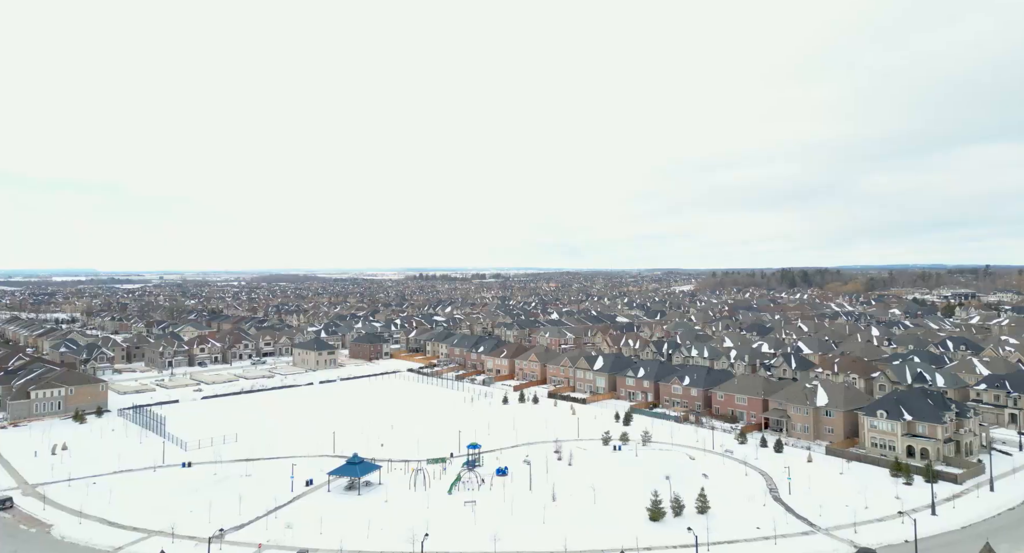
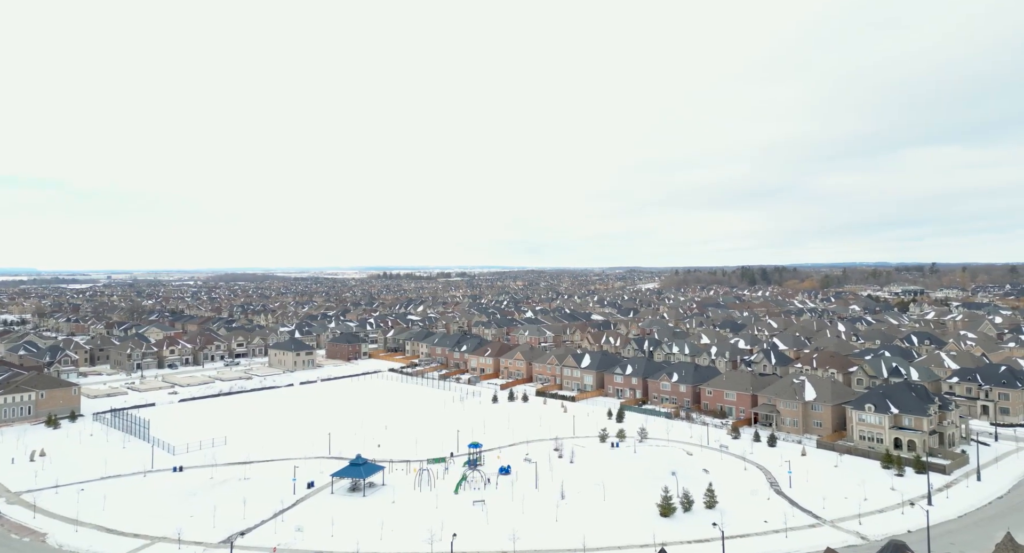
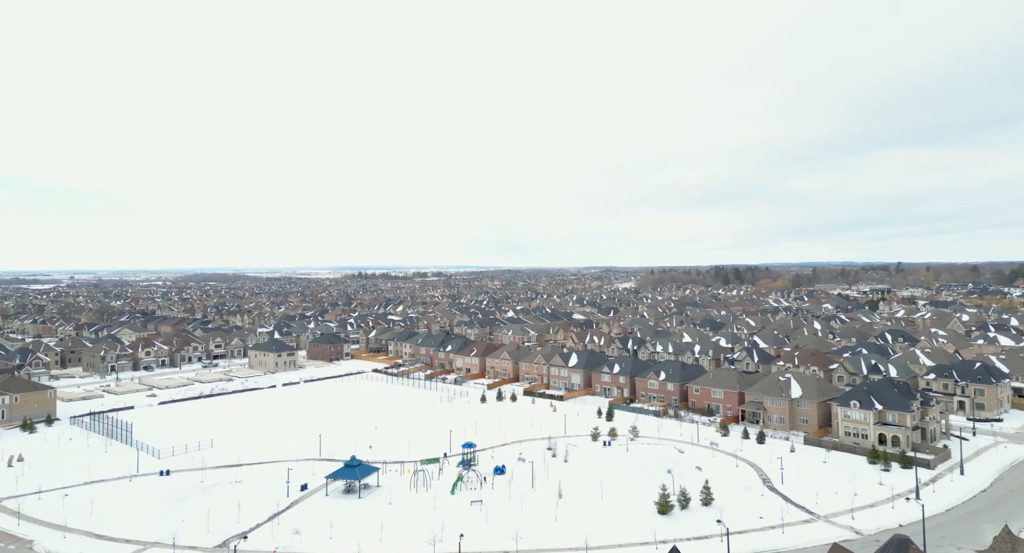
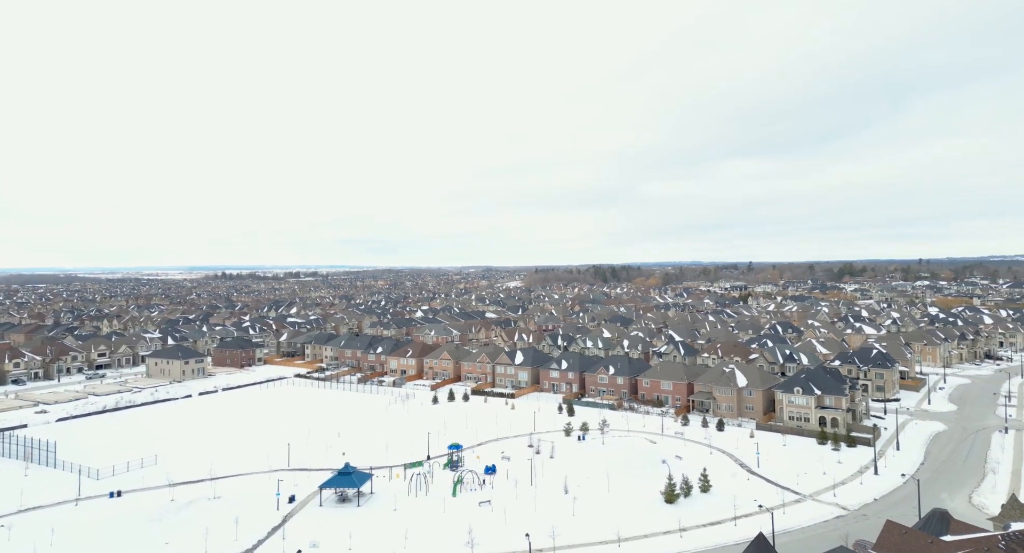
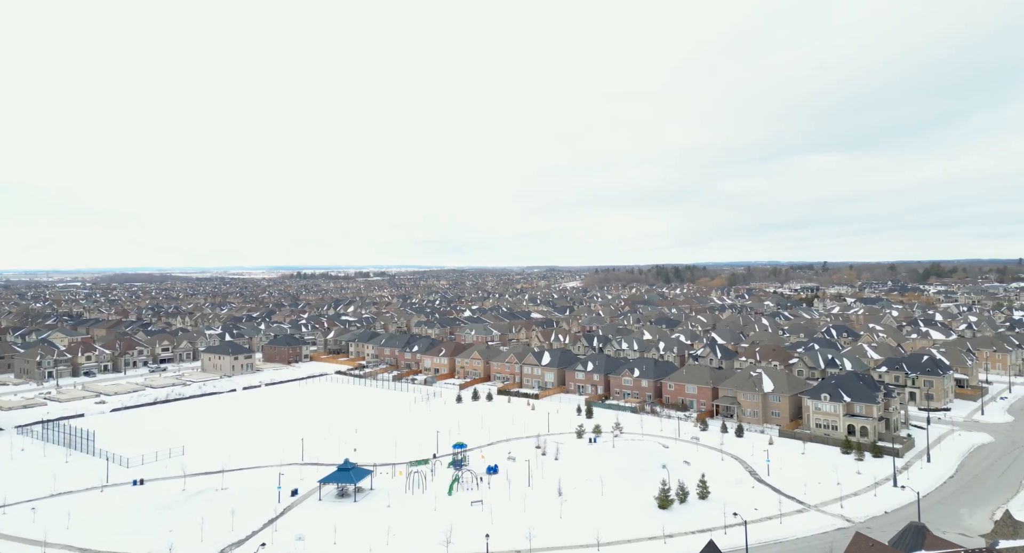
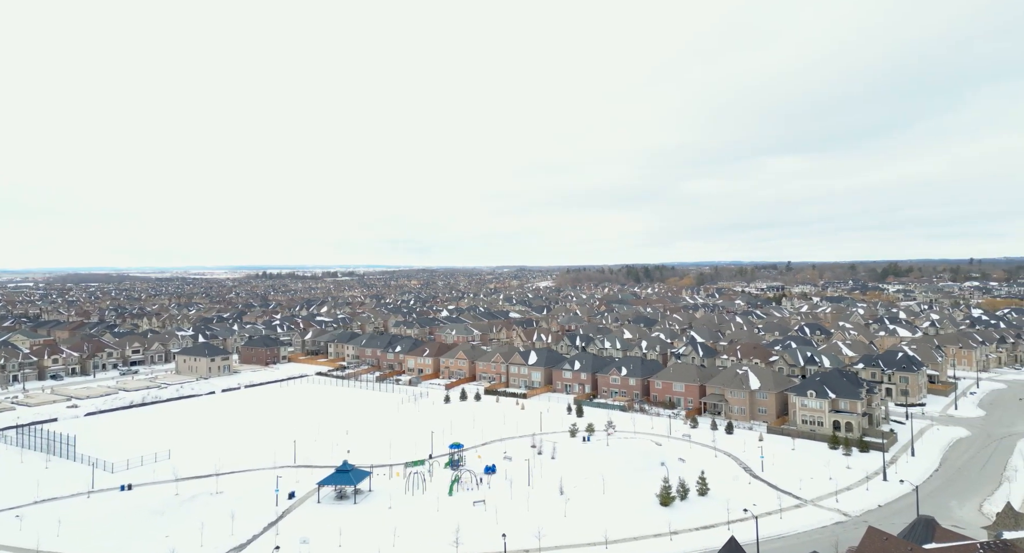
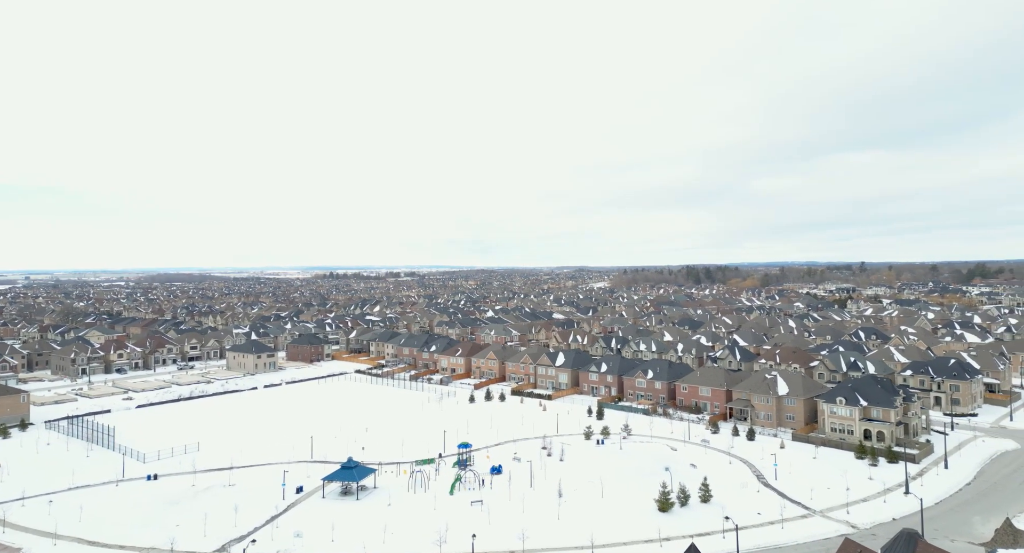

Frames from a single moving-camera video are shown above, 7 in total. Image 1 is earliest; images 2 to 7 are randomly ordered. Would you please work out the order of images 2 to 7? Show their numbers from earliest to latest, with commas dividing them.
2, 3, 7, 5, 6, 4
